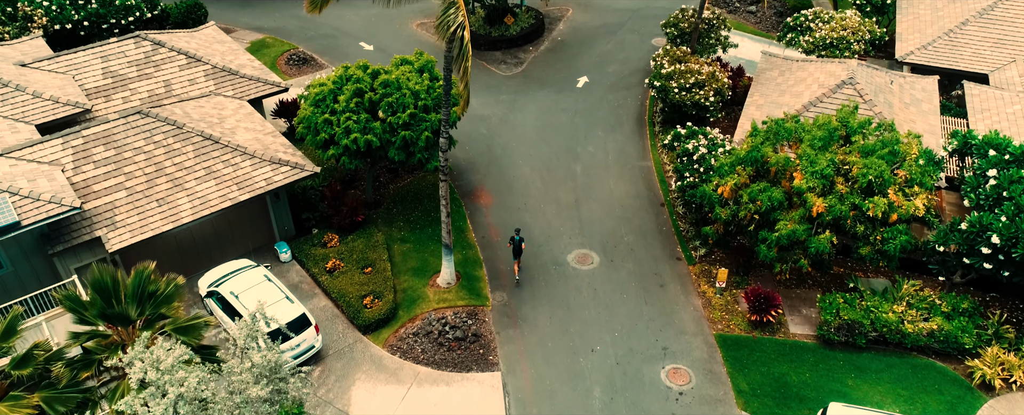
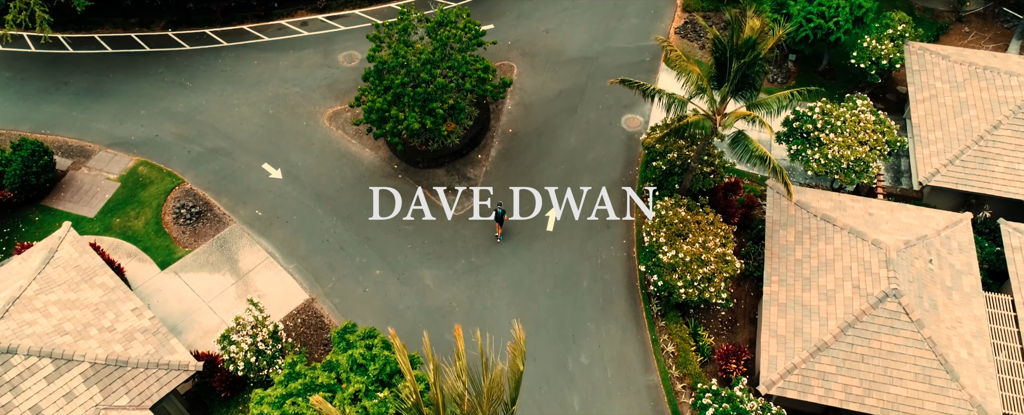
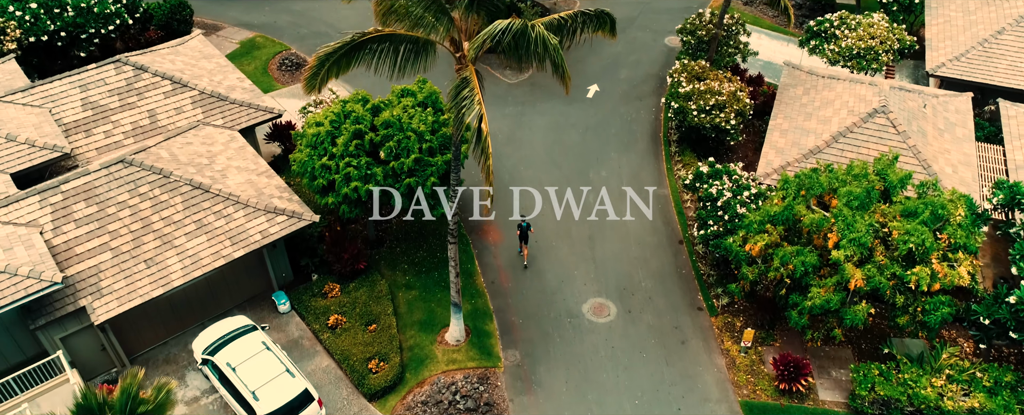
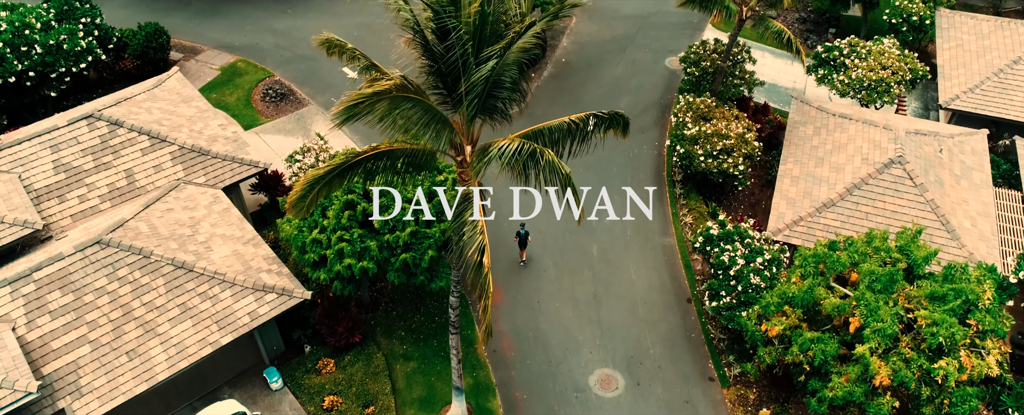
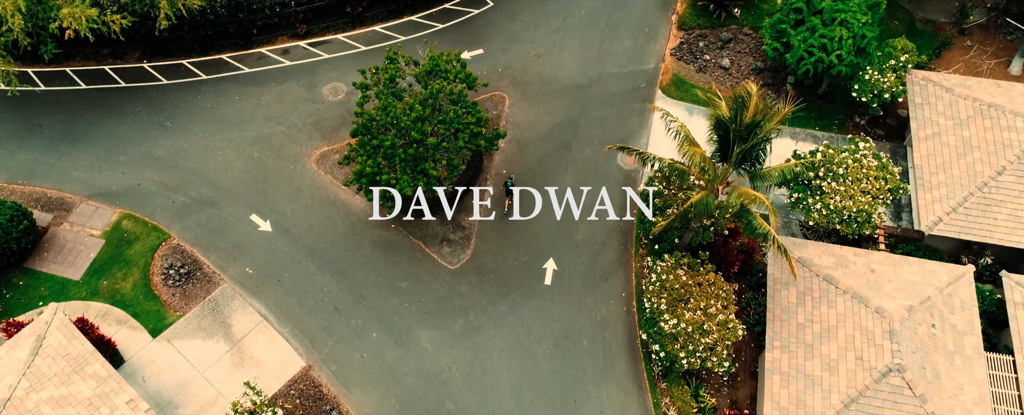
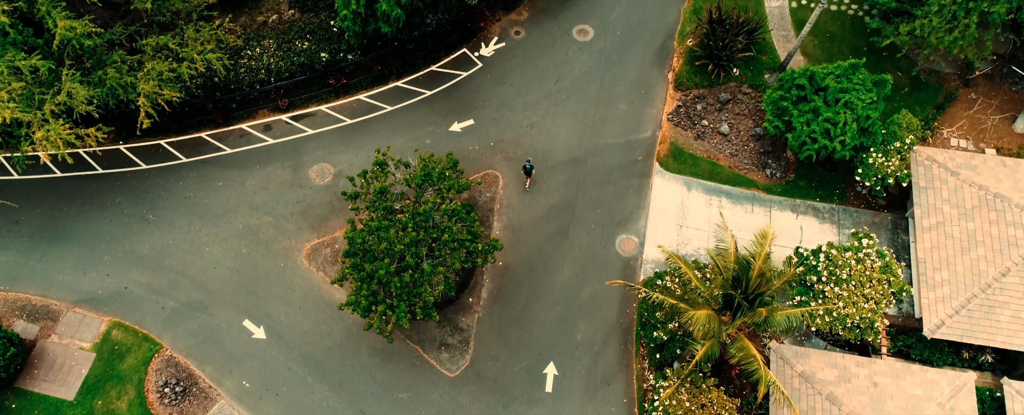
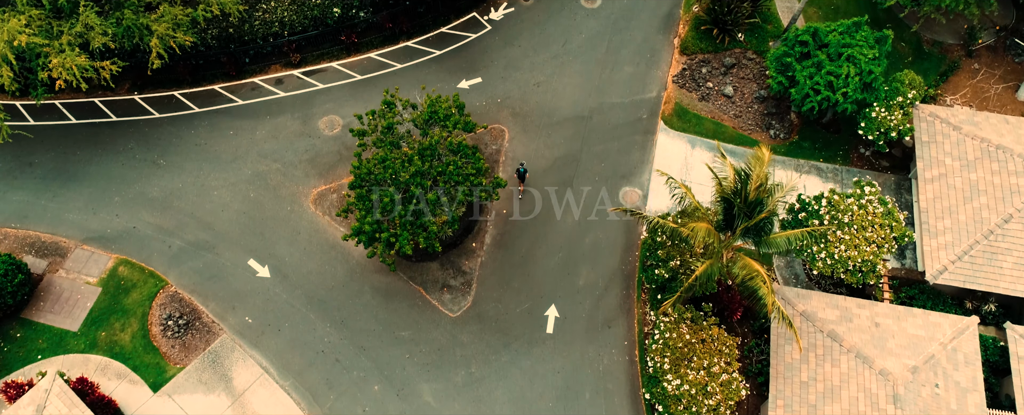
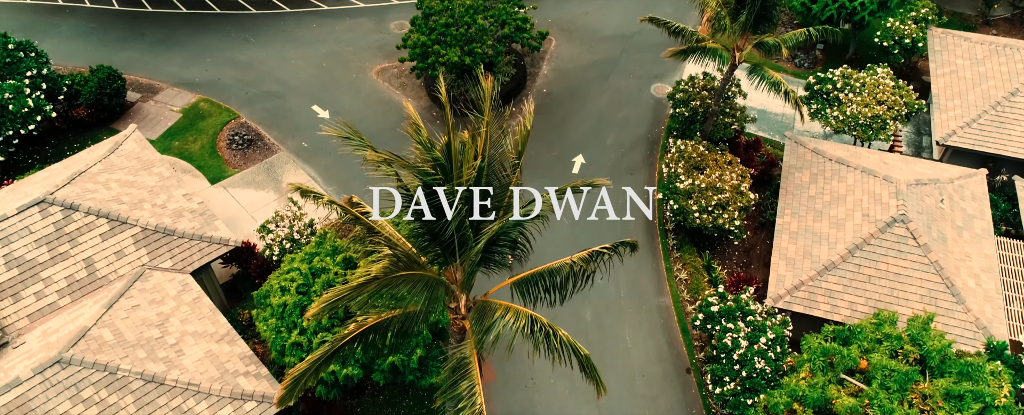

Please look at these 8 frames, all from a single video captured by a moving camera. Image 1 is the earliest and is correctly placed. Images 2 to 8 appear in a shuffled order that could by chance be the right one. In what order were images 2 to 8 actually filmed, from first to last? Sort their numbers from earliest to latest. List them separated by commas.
3, 4, 8, 2, 5, 7, 6
